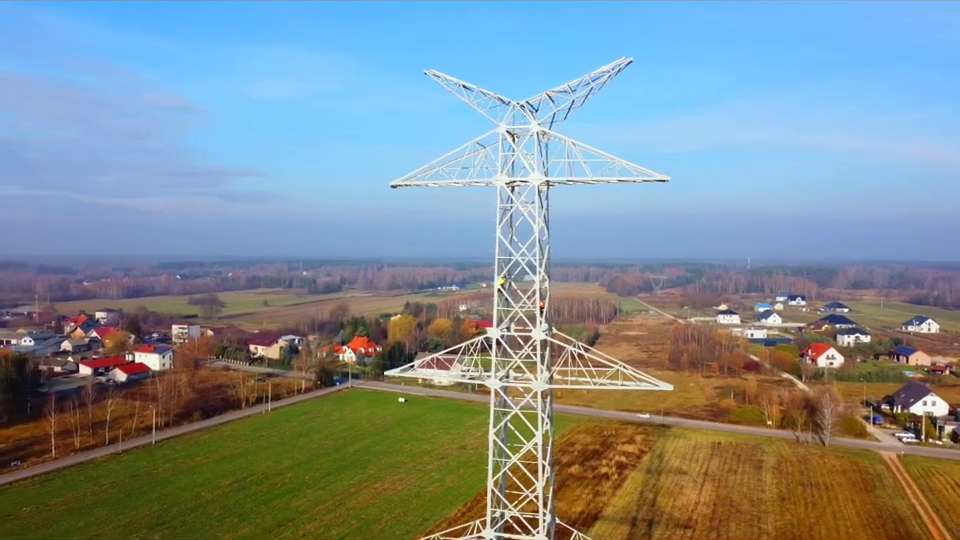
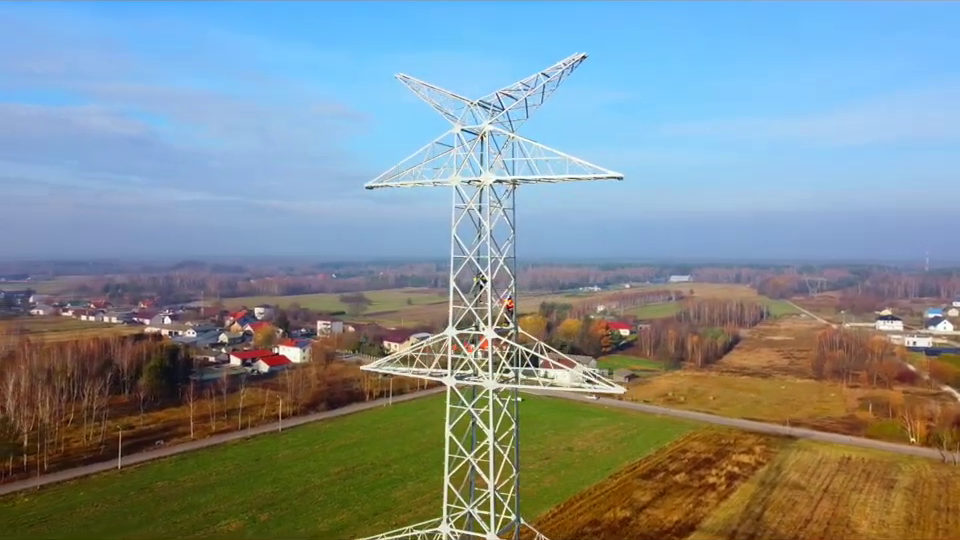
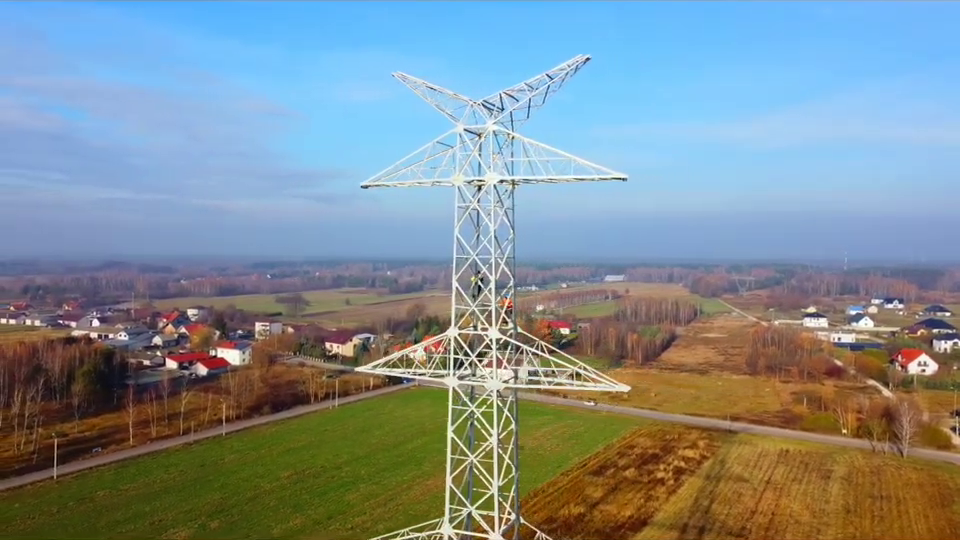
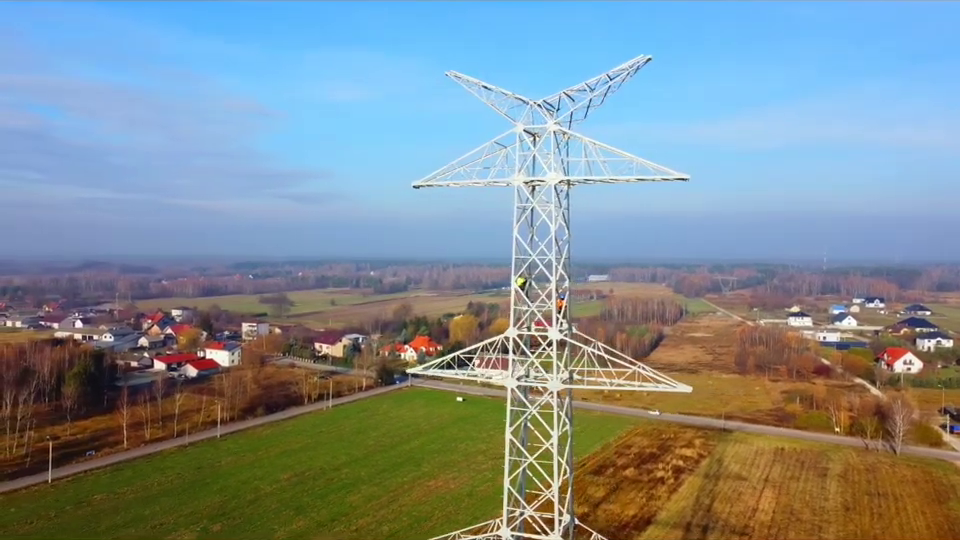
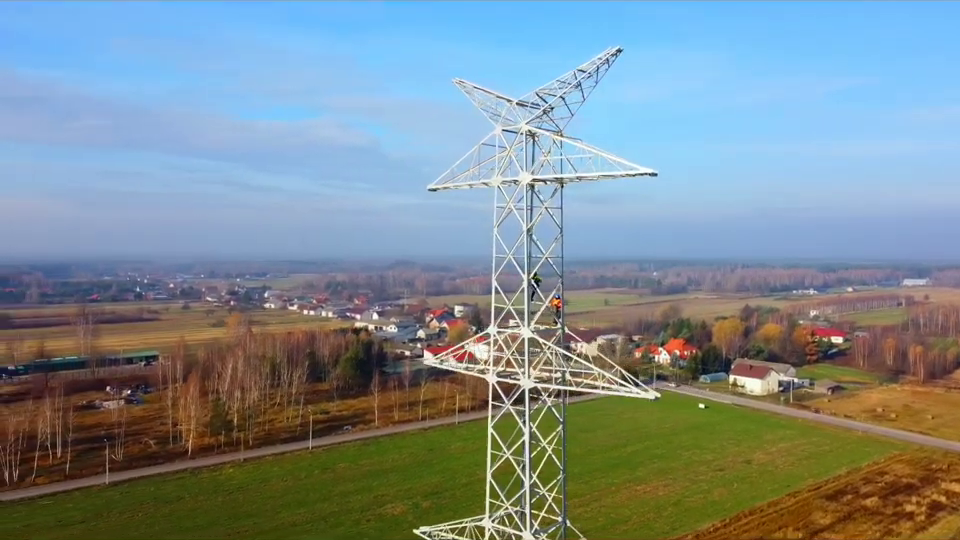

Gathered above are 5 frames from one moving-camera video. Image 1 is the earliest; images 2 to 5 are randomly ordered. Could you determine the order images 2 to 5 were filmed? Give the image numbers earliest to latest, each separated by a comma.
4, 3, 2, 5
